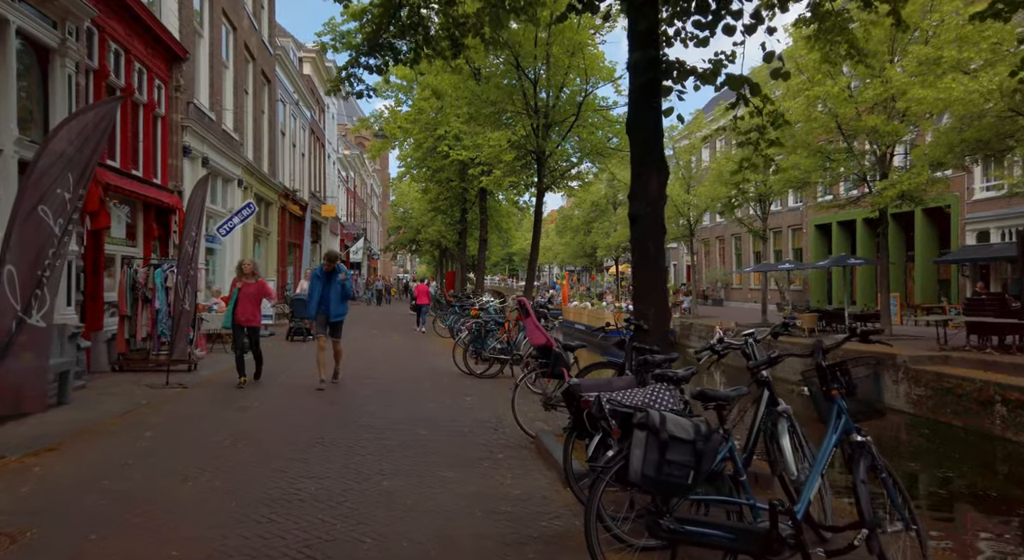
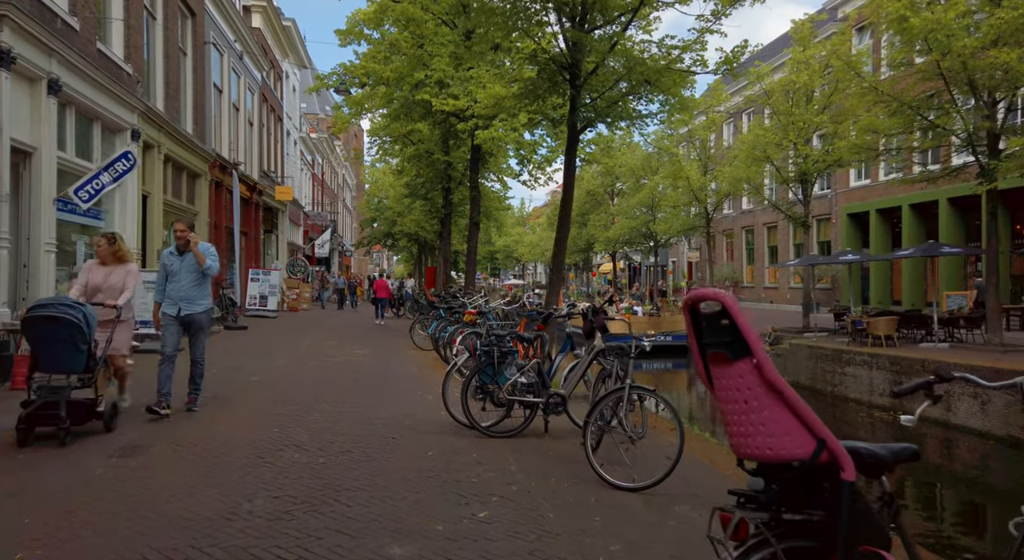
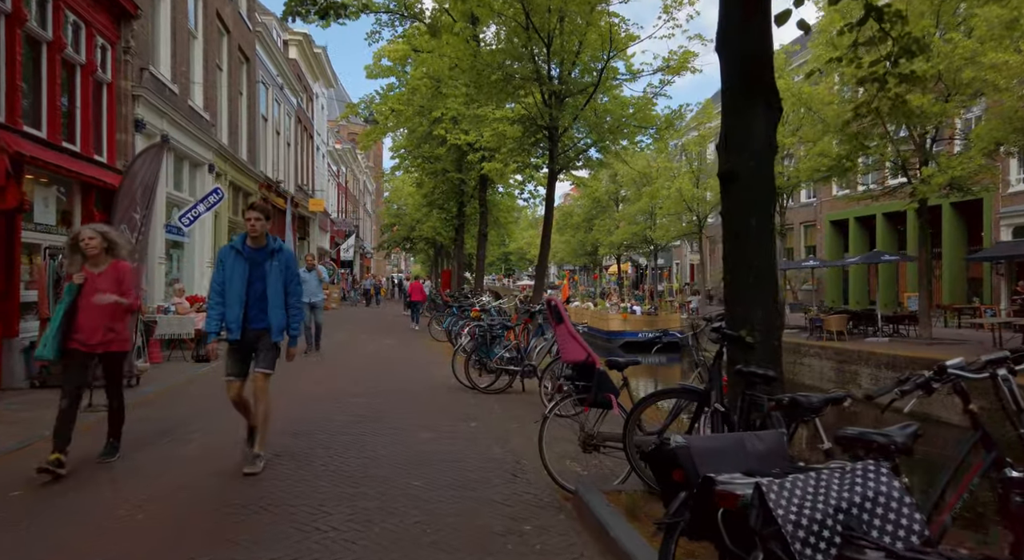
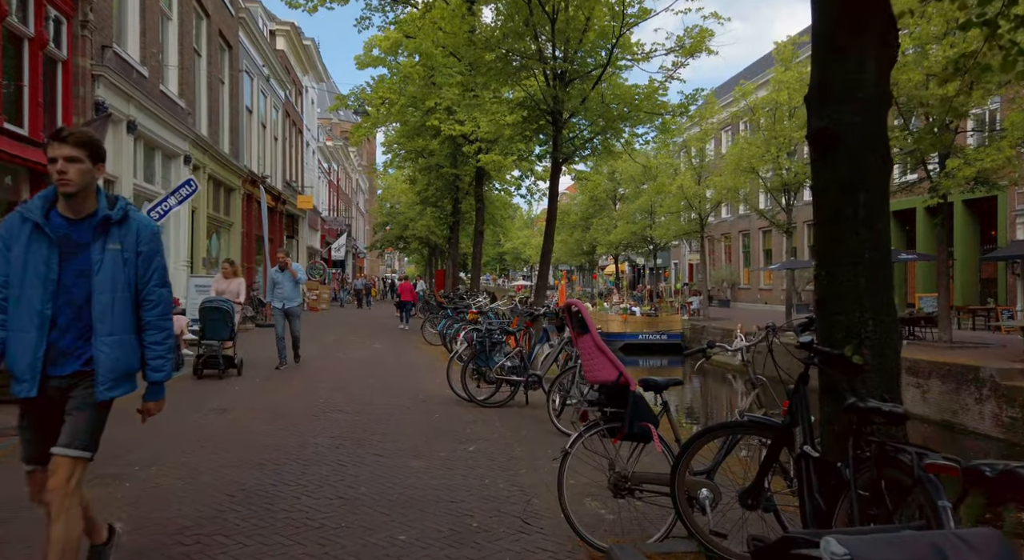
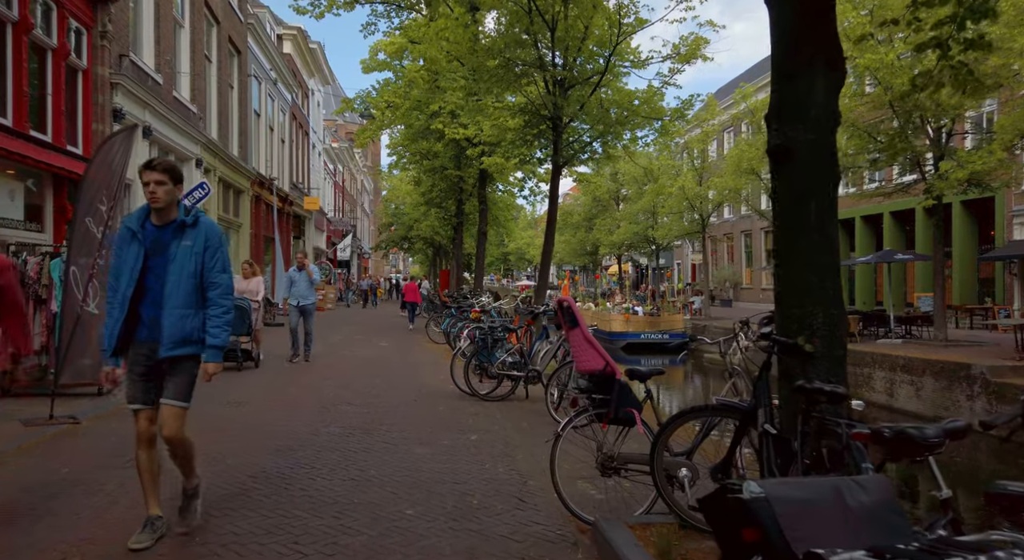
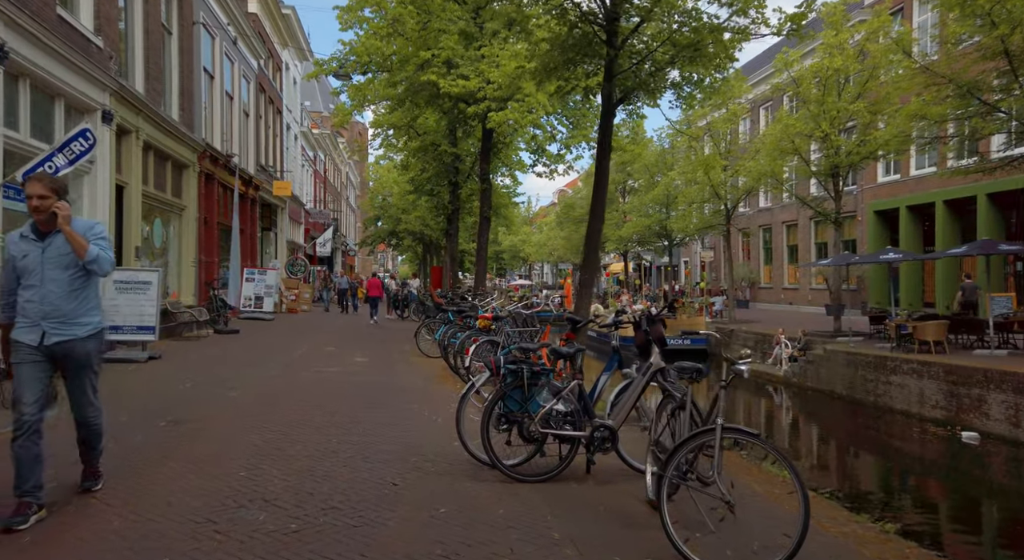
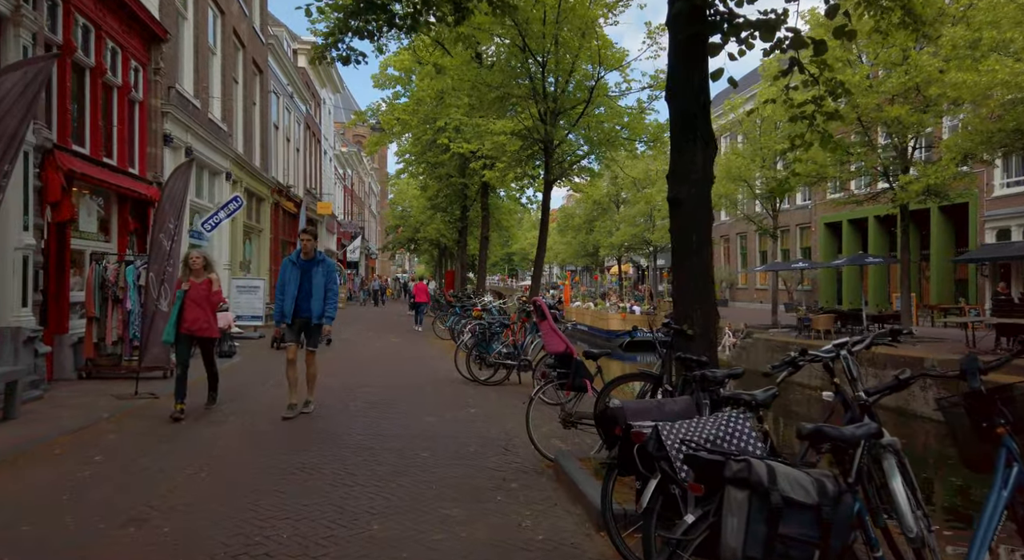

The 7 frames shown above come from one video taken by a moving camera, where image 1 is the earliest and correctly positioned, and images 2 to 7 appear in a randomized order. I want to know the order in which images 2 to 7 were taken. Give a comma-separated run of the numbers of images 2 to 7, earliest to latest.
7, 3, 5, 4, 2, 6
